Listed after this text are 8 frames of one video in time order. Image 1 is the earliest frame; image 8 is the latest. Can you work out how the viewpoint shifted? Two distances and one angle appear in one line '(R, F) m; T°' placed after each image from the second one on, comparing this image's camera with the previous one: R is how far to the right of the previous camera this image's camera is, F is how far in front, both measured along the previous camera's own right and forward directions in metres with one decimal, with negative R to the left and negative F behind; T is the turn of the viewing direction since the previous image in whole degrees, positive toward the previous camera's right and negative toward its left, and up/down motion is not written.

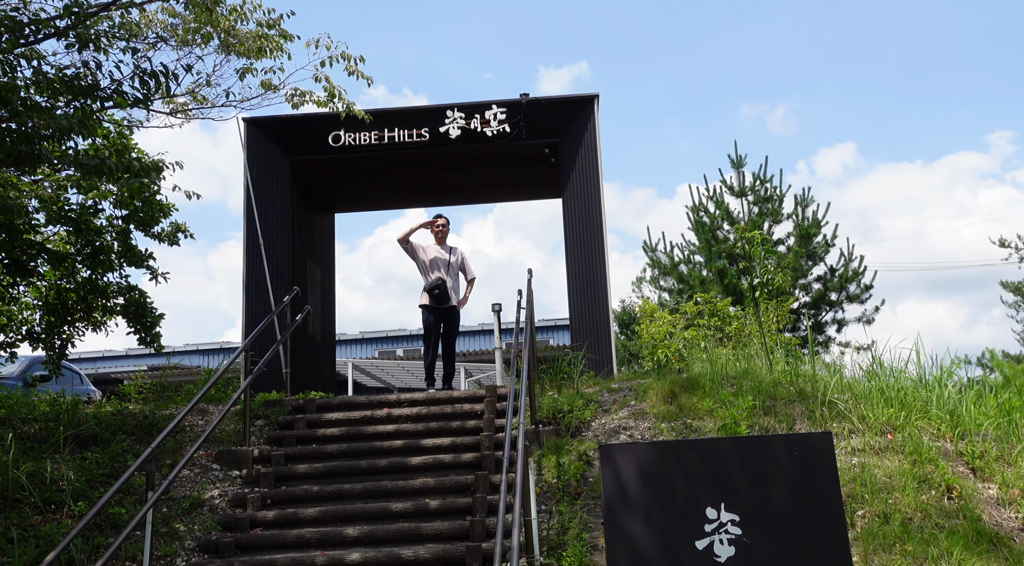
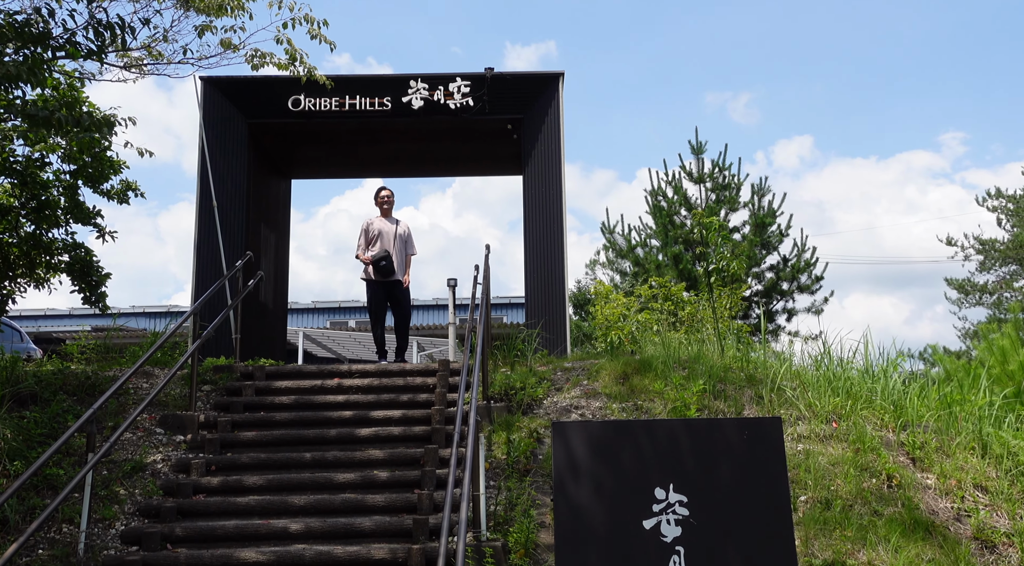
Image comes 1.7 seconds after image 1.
(0.0, +0.1) m; +3°
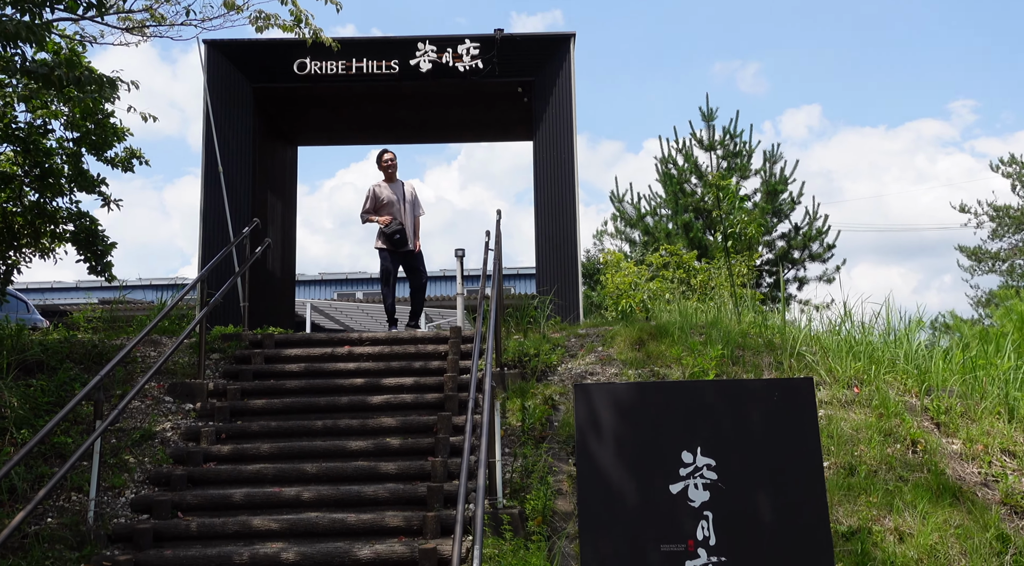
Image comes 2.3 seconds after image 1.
(-0.1, +0.2) m; 0°
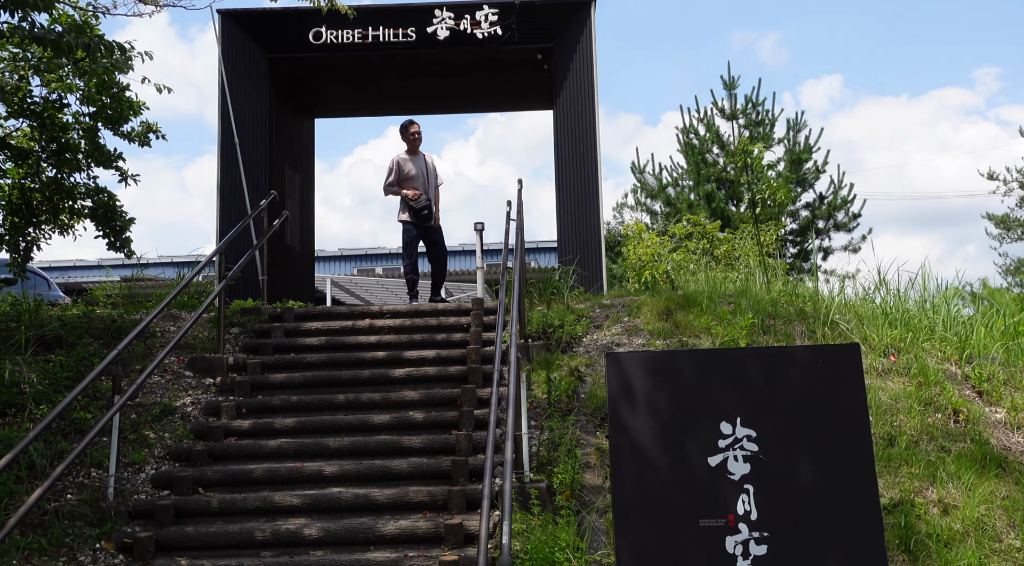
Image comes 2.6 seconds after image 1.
(0.0, +0.2) m; -1°
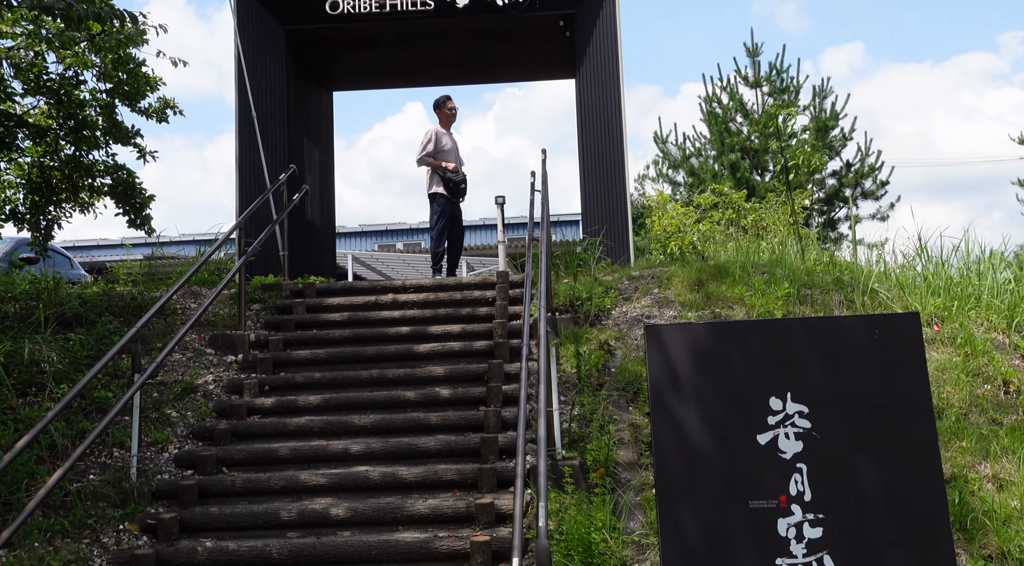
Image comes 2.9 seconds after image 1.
(-0.1, +0.2) m; -1°
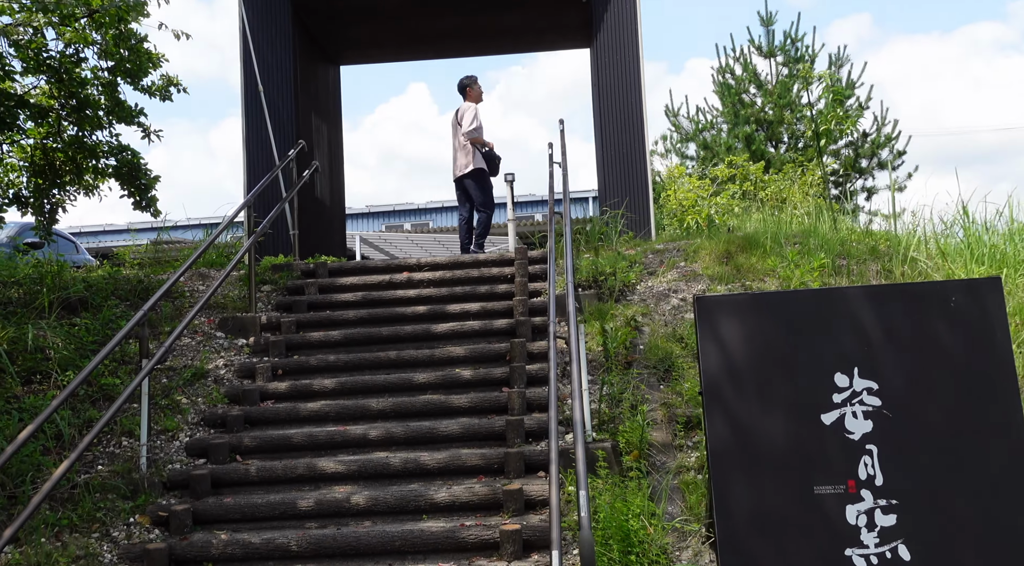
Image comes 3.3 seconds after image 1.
(-0.1, +0.3) m; 0°
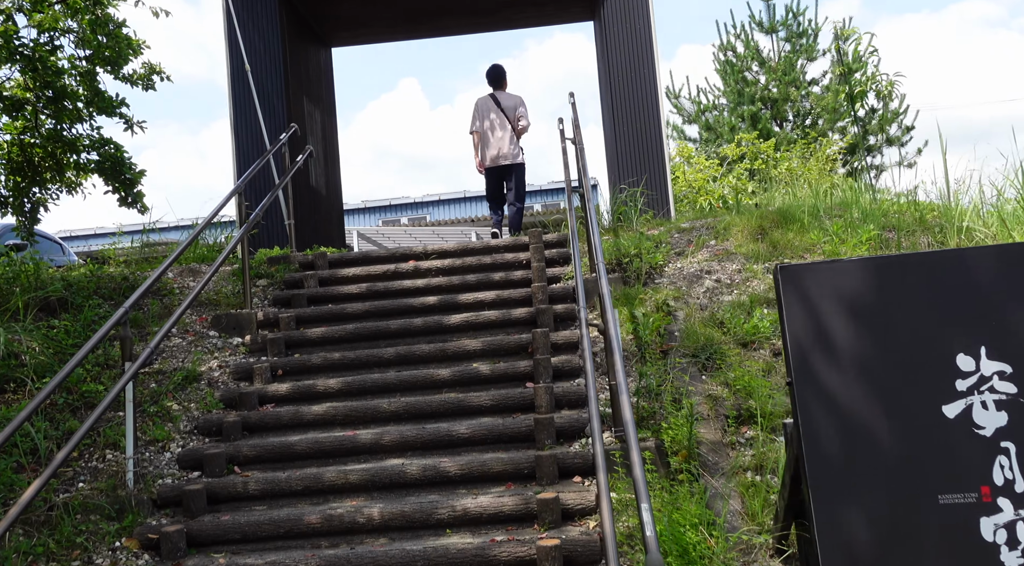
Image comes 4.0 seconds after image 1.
(-0.1, +0.6) m; 0°
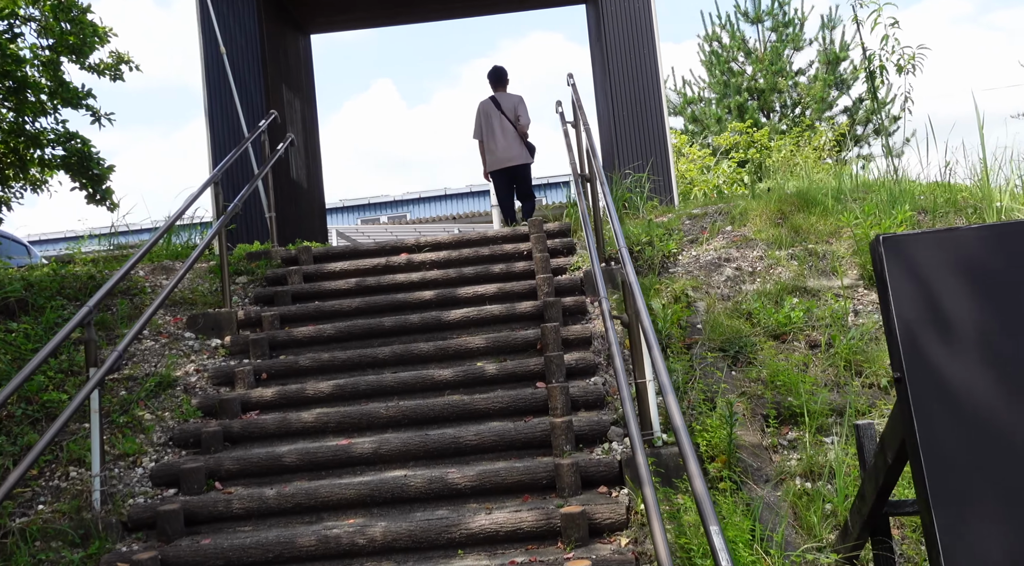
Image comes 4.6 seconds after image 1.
(-0.2, +0.5) m; +1°
